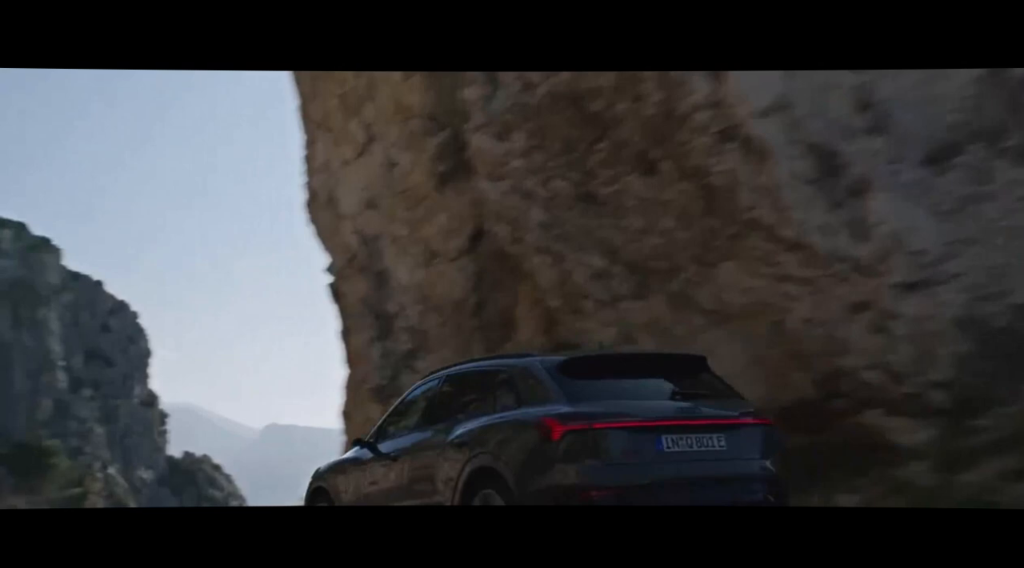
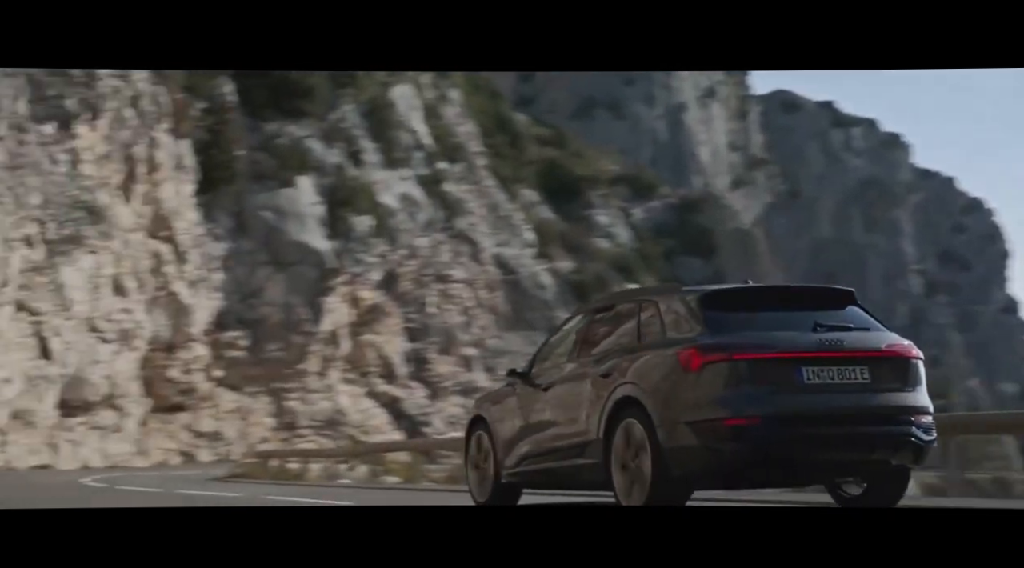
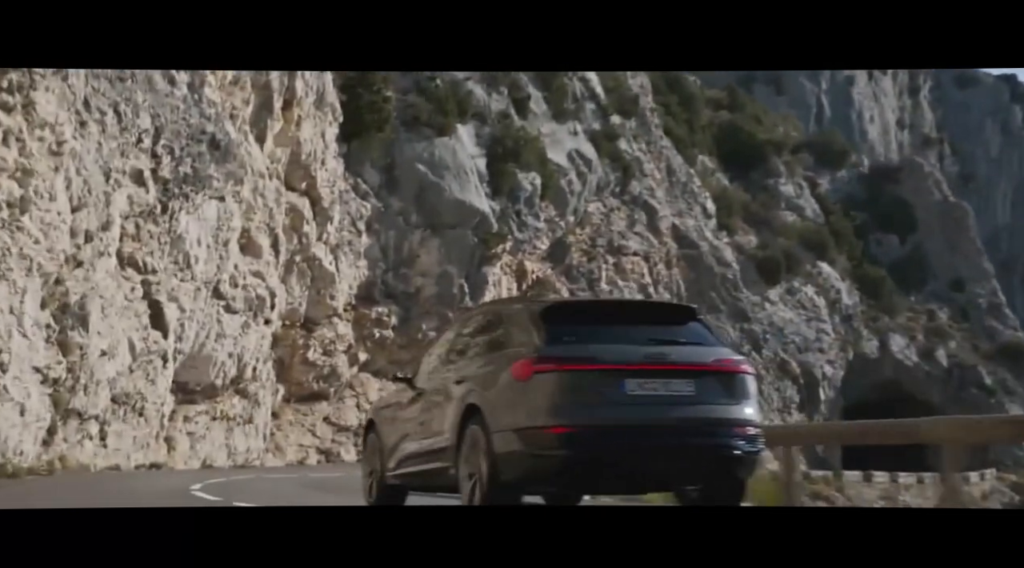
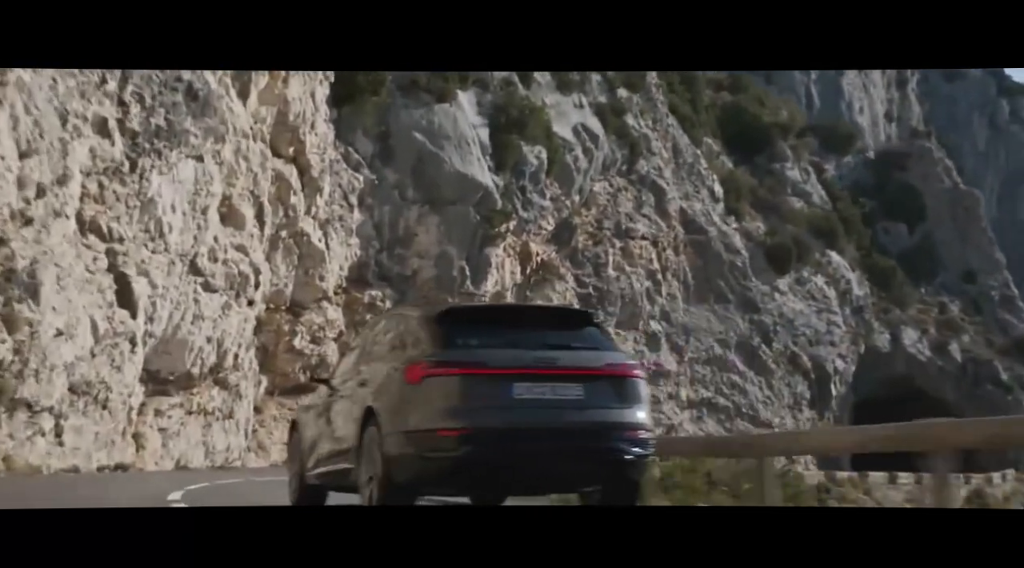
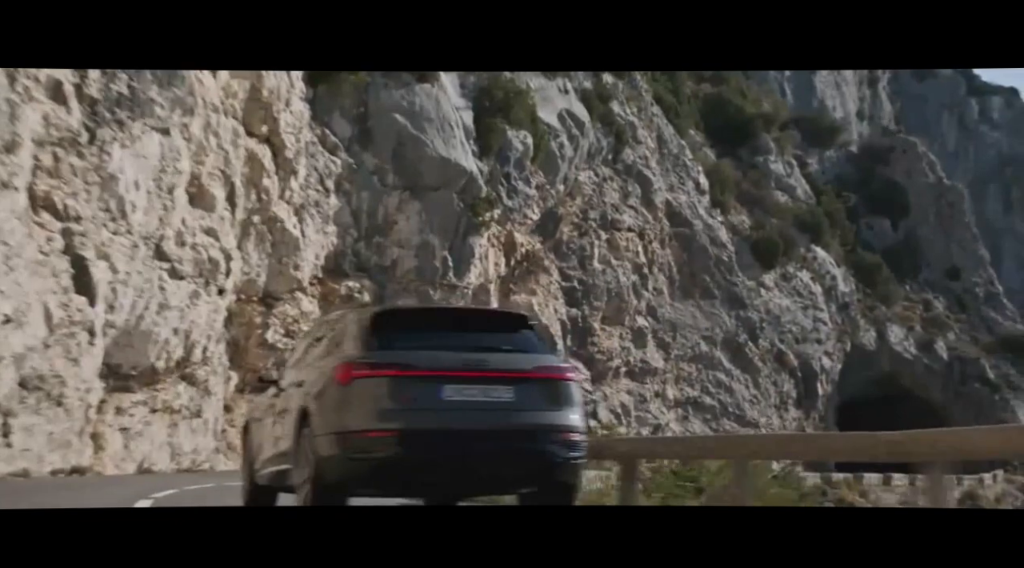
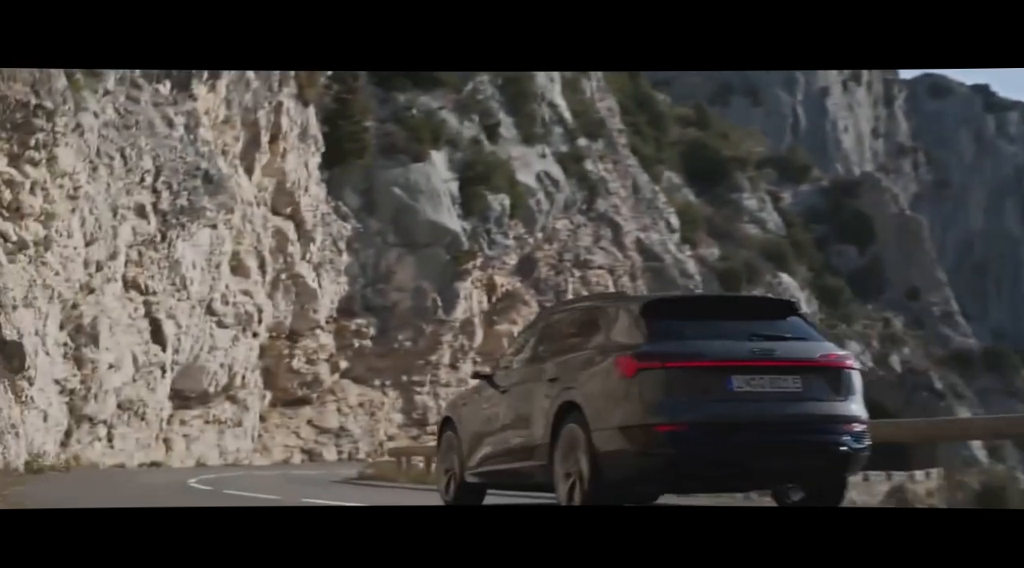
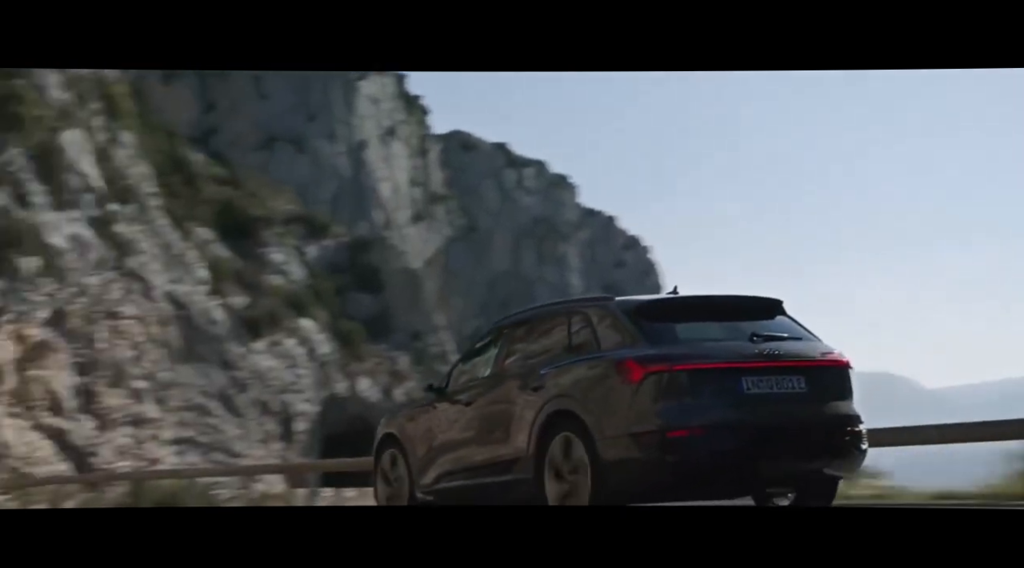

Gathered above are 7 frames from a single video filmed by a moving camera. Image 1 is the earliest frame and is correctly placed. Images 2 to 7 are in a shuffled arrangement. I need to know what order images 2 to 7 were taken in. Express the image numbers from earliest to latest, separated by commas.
7, 2, 6, 3, 4, 5
